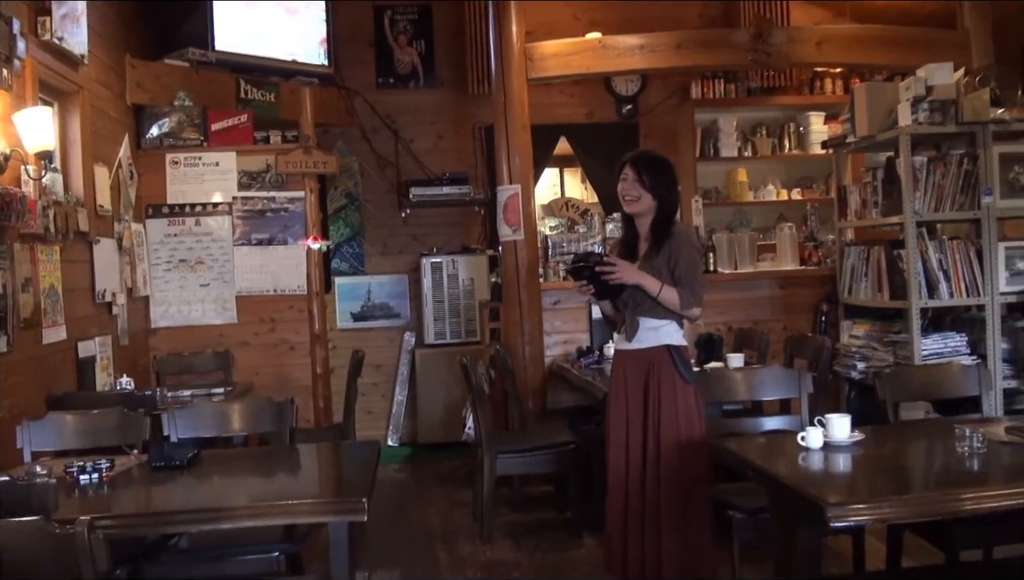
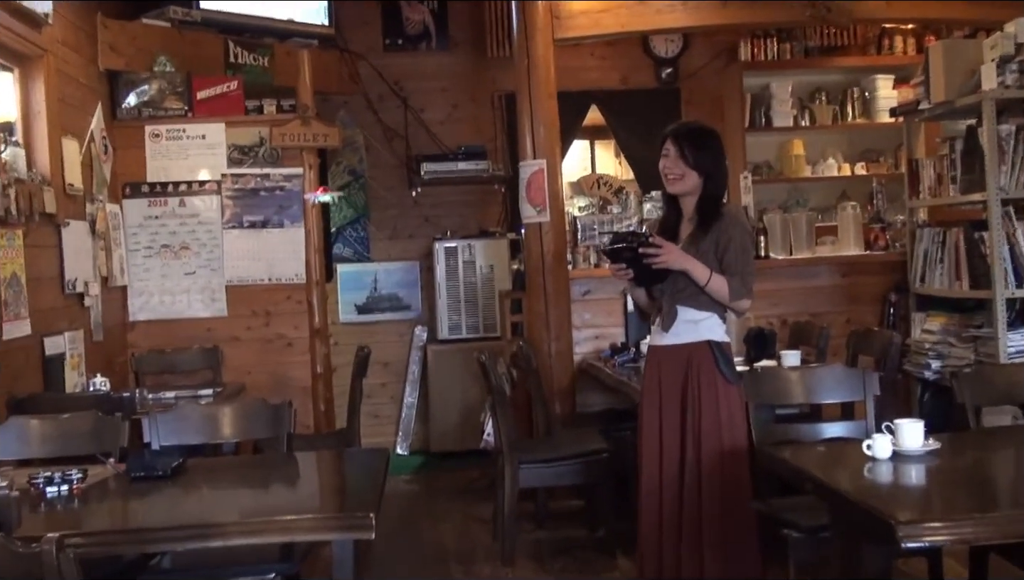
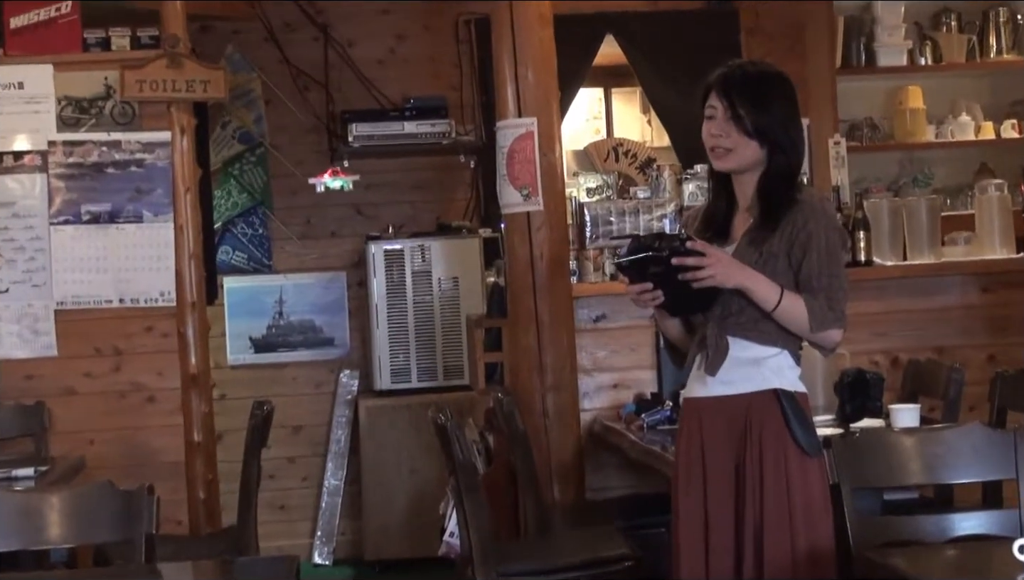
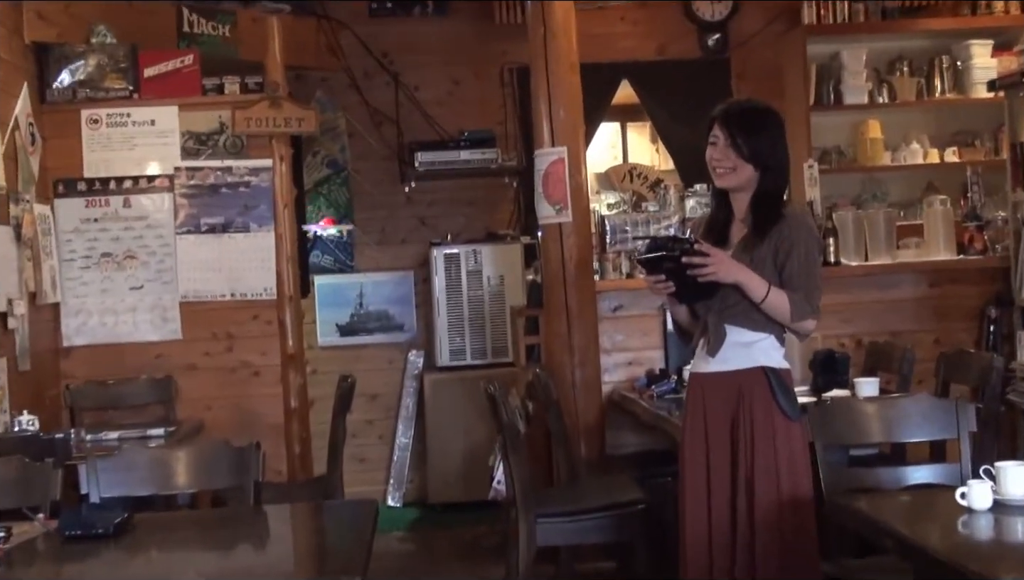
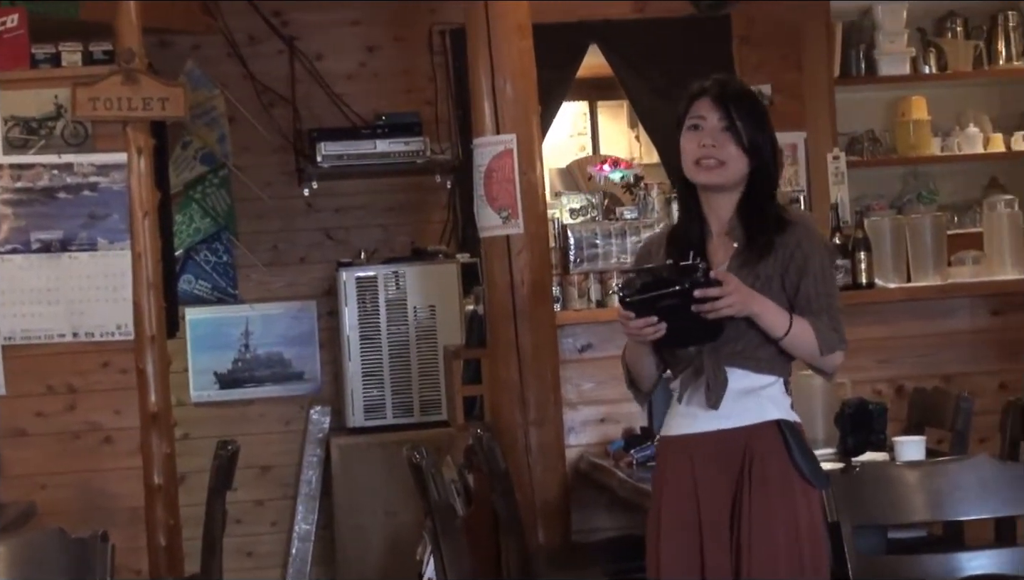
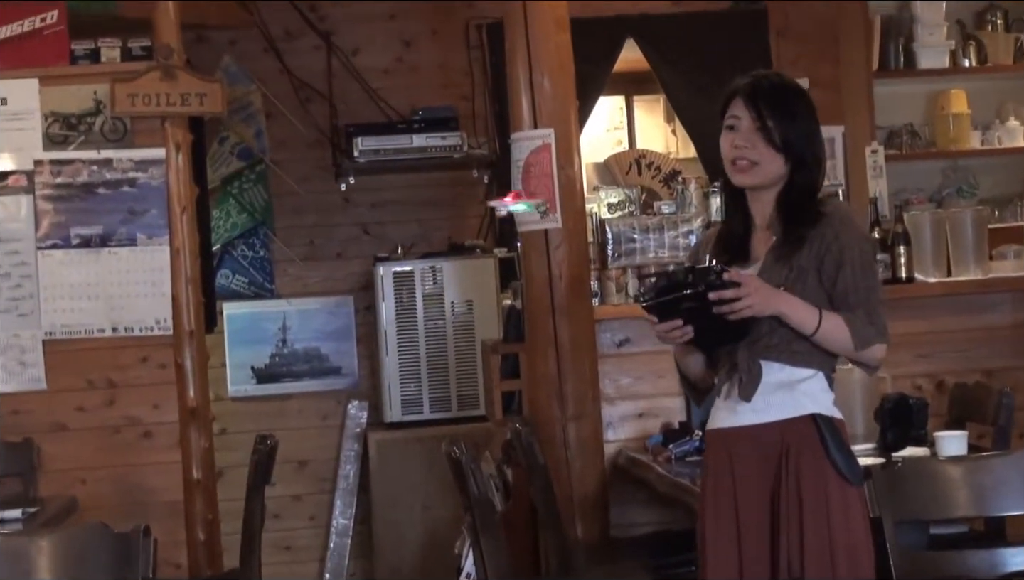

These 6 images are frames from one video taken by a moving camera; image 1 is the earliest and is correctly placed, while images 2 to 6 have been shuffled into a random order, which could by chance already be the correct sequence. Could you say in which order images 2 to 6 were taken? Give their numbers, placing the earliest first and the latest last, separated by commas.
2, 4, 3, 6, 5
